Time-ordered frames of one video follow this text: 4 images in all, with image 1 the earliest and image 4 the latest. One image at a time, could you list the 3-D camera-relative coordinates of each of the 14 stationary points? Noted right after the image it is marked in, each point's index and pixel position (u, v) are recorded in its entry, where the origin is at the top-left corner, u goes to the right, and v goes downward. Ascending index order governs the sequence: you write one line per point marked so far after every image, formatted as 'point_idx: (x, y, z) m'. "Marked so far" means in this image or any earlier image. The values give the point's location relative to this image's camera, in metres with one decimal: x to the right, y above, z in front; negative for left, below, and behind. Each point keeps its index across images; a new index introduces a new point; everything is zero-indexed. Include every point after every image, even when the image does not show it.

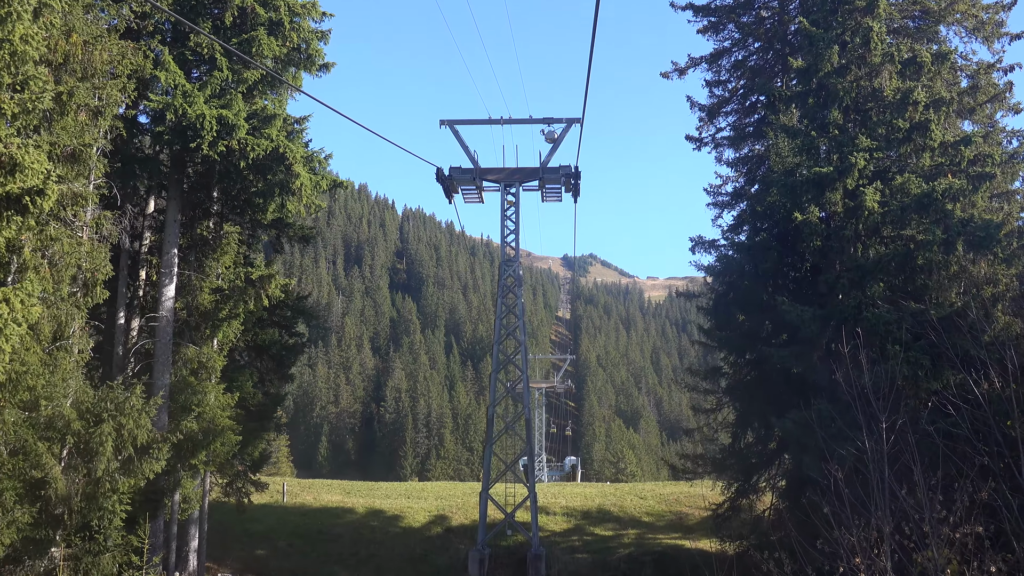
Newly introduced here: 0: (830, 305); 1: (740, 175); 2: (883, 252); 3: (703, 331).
0: (+3.5, -0.2, +13.5) m
1: (+3.4, +1.7, +18.3) m
2: (+4.0, +0.4, +13.2) m
3: (+2.7, -0.6, +17.2) m
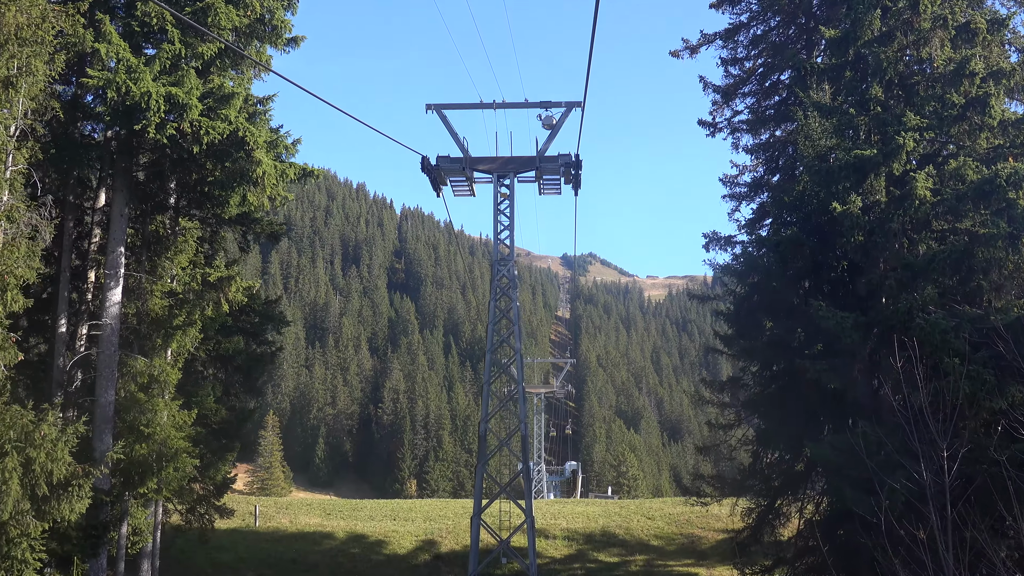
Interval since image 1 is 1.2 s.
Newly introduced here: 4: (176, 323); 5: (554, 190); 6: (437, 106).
0: (+3.4, -0.2, +11.6) m
1: (+3.3, +1.6, +16.4) m
2: (+3.9, +0.4, +11.3) m
3: (+2.6, -0.6, +15.3) m
4: (-3.8, -0.4, +14.0) m
5: (+0.6, +1.5, +18.6) m
6: (-1.0, +2.6, +17.4) m
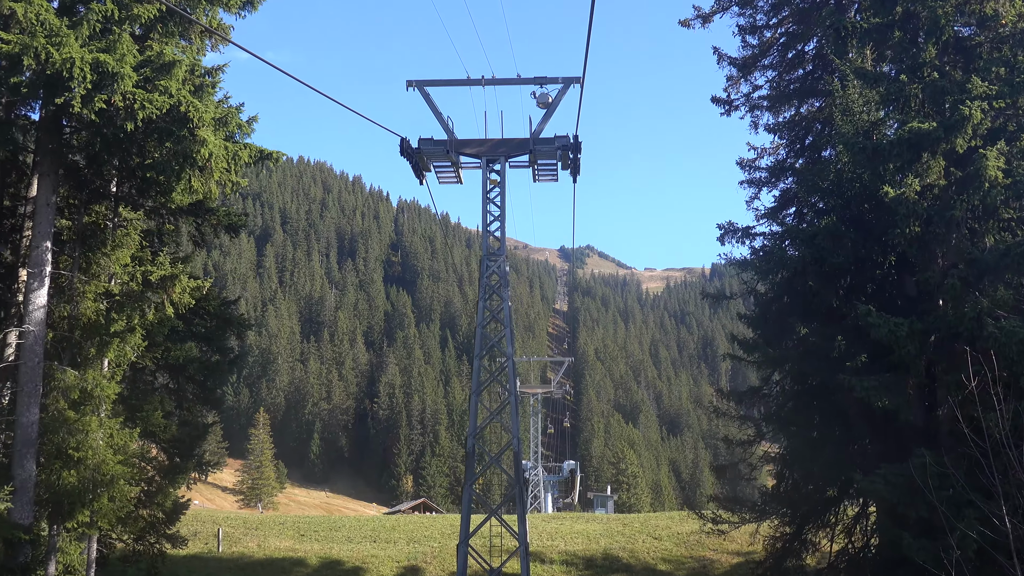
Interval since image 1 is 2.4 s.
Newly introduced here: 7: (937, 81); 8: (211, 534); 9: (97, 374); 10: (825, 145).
0: (+3.3, -0.2, +9.8) m
1: (+3.2, +1.7, +14.5) m
2: (+3.8, +0.4, +9.4) m
3: (+2.5, -0.6, +13.4) m
4: (-3.9, -0.4, +12.1) m
5: (+0.5, +1.5, +16.7) m
6: (-1.2, +2.6, +15.5) m
7: (+3.4, +1.7, +10.0) m
8: (-4.3, -3.5, +17.8) m
9: (-4.1, -0.8, +12.1) m
10: (+3.1, +1.4, +12.2) m
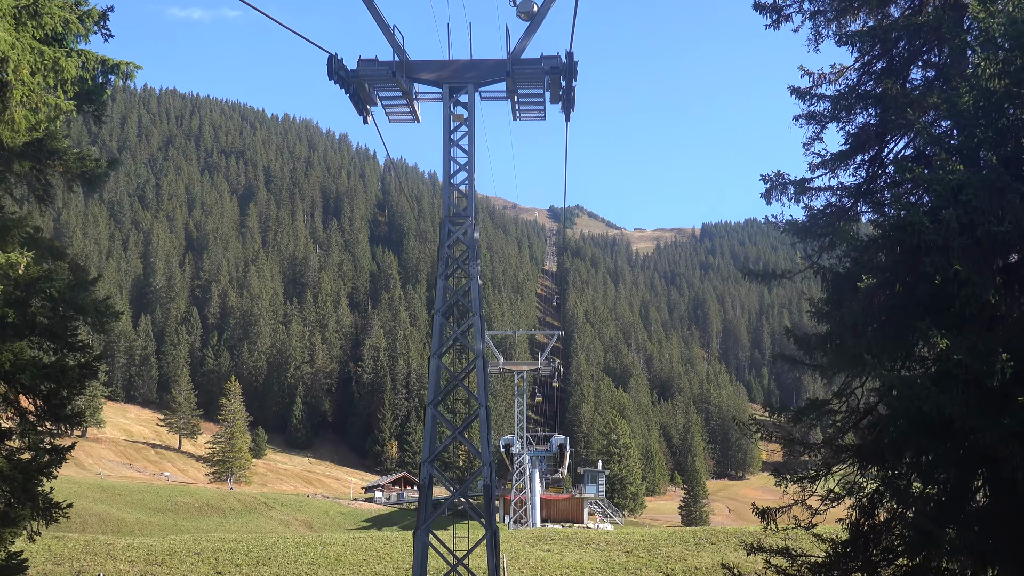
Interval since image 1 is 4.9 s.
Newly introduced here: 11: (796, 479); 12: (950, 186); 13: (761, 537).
0: (+3.1, -0.1, +5.8) m
1: (+2.9, +1.9, +10.5) m
2: (+3.6, +0.4, +5.4) m
3: (+2.3, -0.4, +9.5) m
4: (-4.1, -0.3, +8.0) m
5: (+0.2, +1.8, +12.6) m
6: (-1.4, +2.8, +11.4) m
7: (+3.2, +1.7, +6.0) m
8: (-4.6, -3.2, +13.9) m
9: (-4.3, -0.7, +8.1) m
10: (+2.9, +1.6, +8.2) m
11: (+2.4, -1.6, +10.4) m
12: (+2.3, +0.6, +6.7) m
13: (+3.5, -3.5, +17.4) m
